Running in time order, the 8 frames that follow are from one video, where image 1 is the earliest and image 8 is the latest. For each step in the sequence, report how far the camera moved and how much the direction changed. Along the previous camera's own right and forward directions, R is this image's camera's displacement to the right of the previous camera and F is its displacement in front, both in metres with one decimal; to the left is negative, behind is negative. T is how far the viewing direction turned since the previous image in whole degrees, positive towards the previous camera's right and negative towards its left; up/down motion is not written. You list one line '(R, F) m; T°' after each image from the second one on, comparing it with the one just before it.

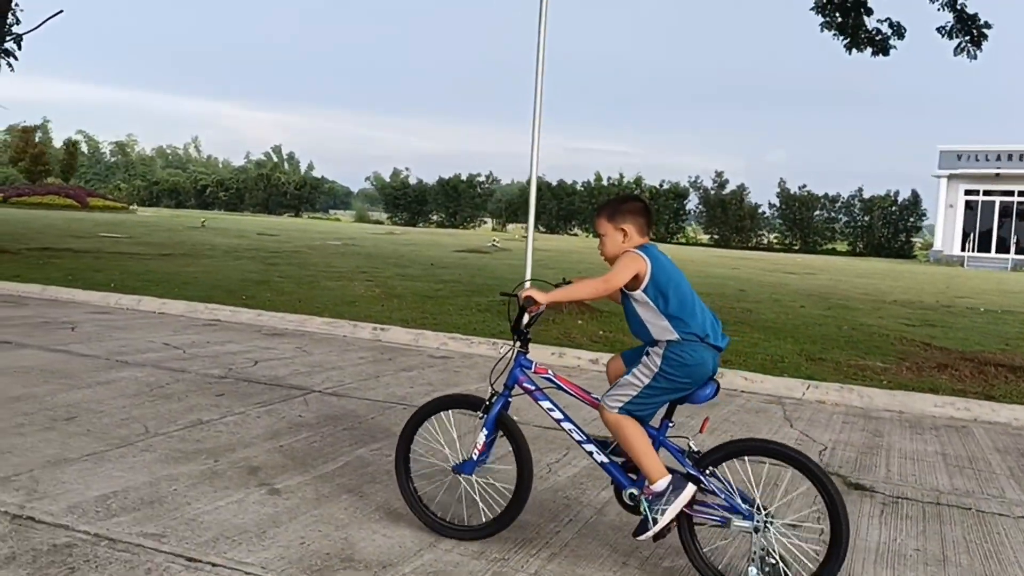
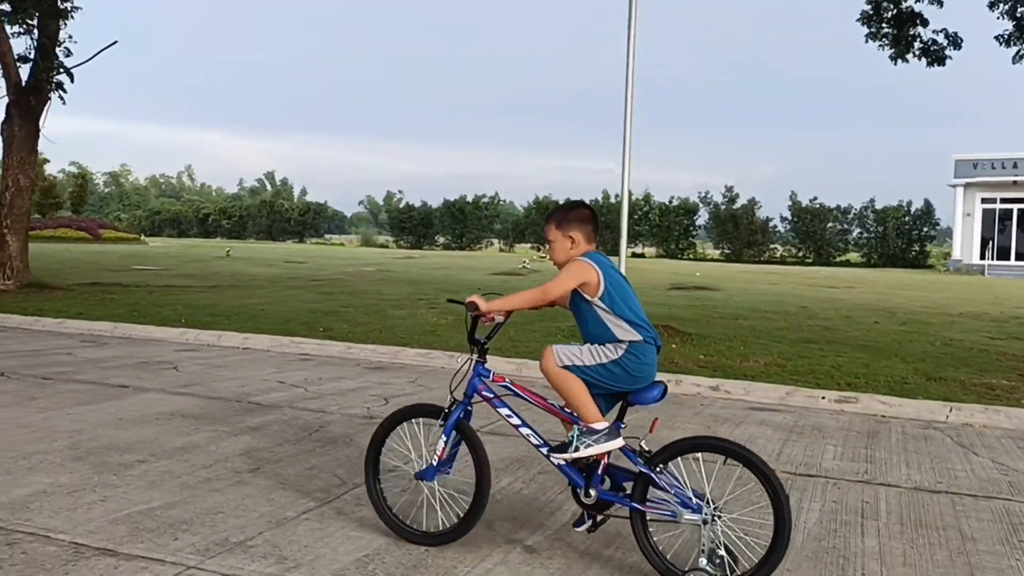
(-1.3, +0.3) m; 0°
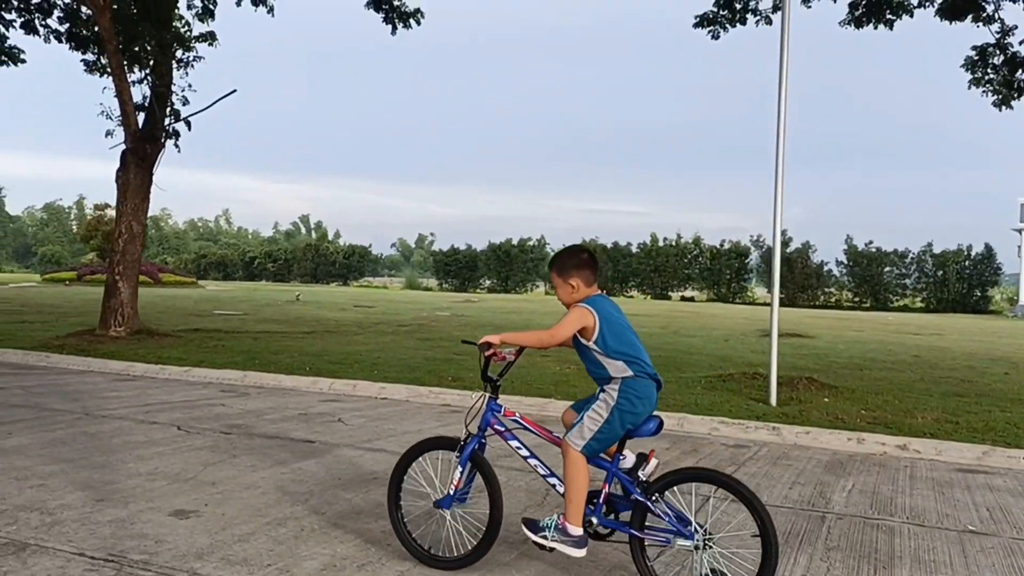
(-1.4, +0.3) m; -2°
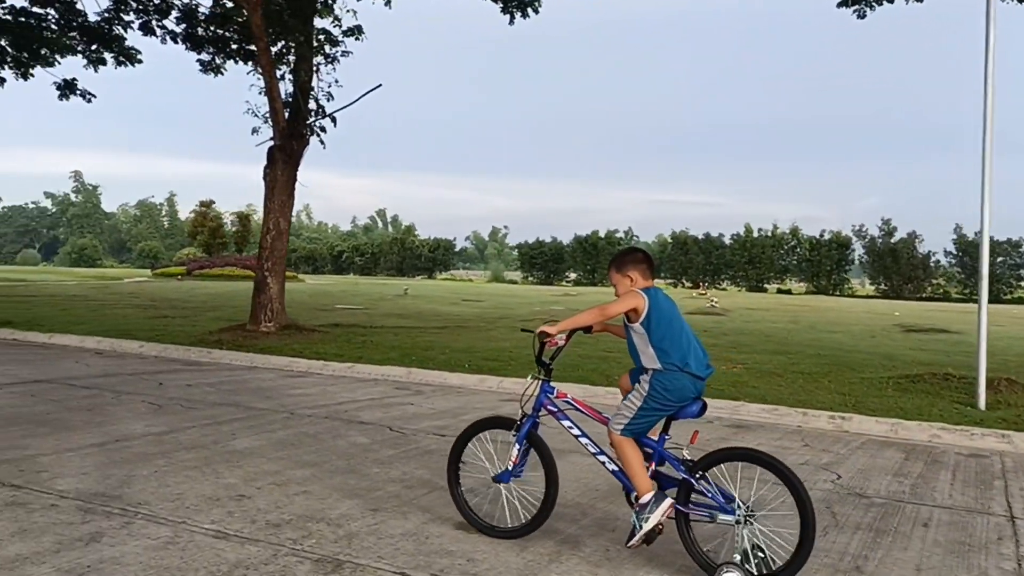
(-1.3, +0.3) m; -5°
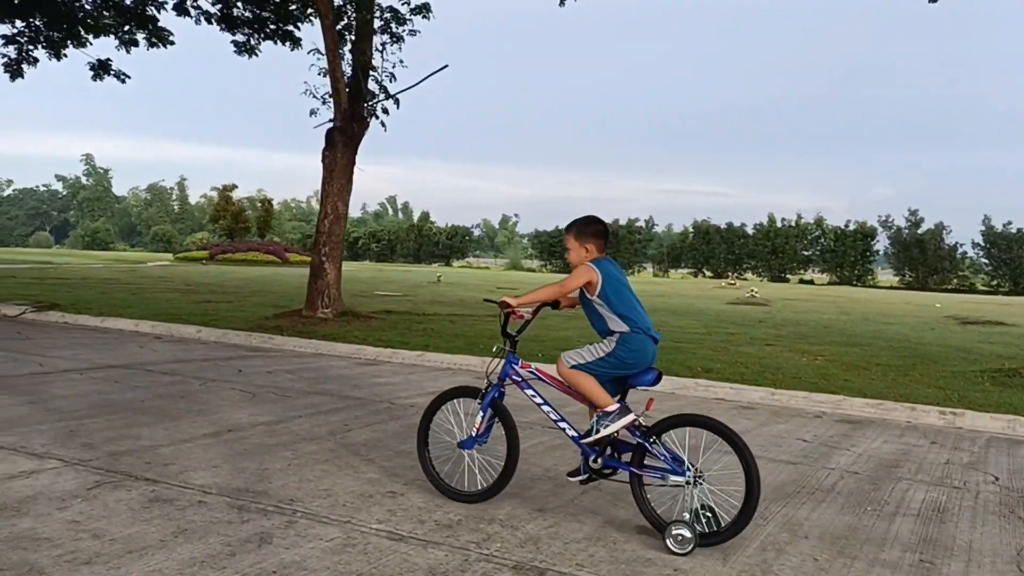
(-0.9, +0.3) m; 0°
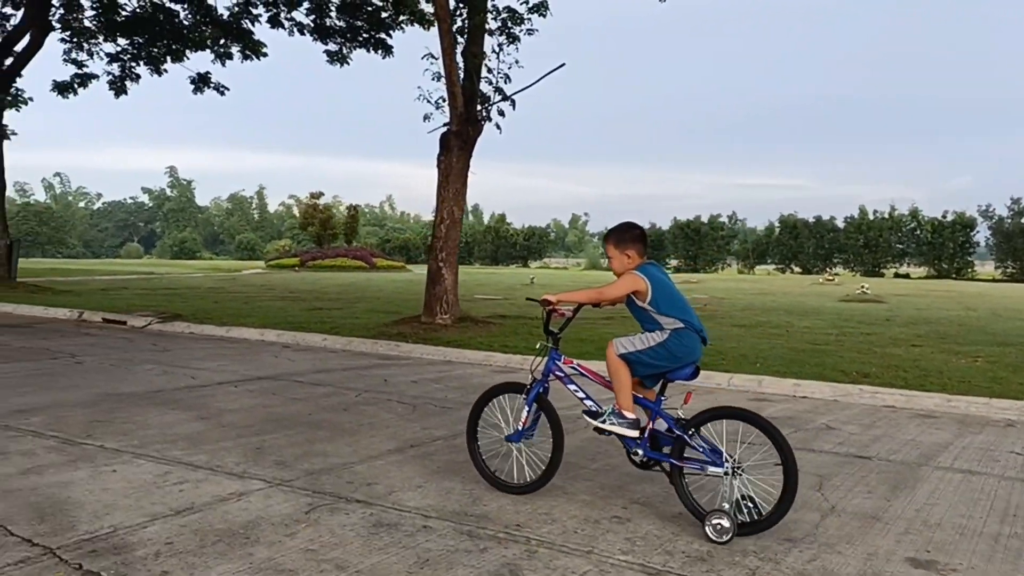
(-0.8, +0.3) m; -5°
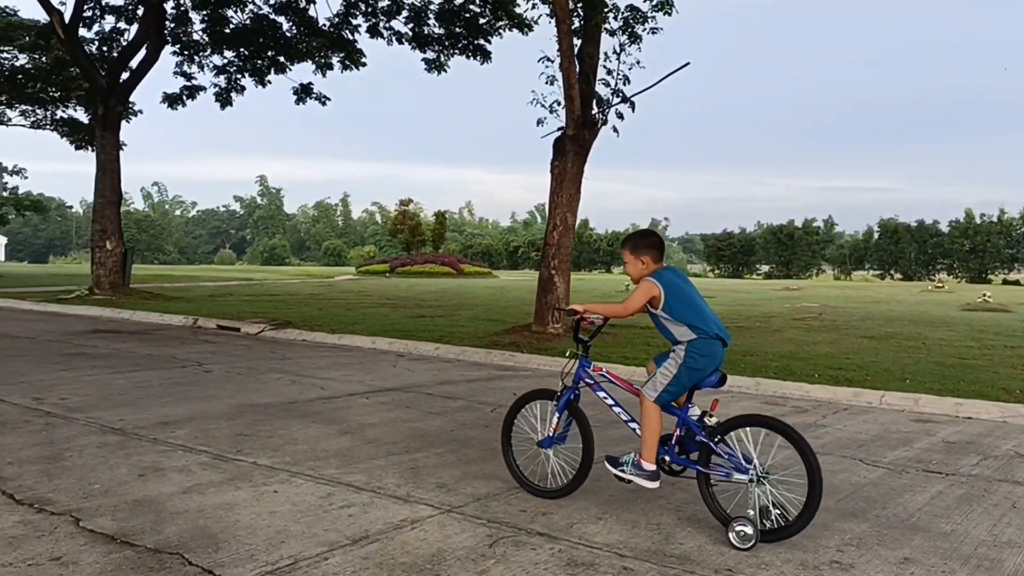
(-0.6, +0.3) m; -5°
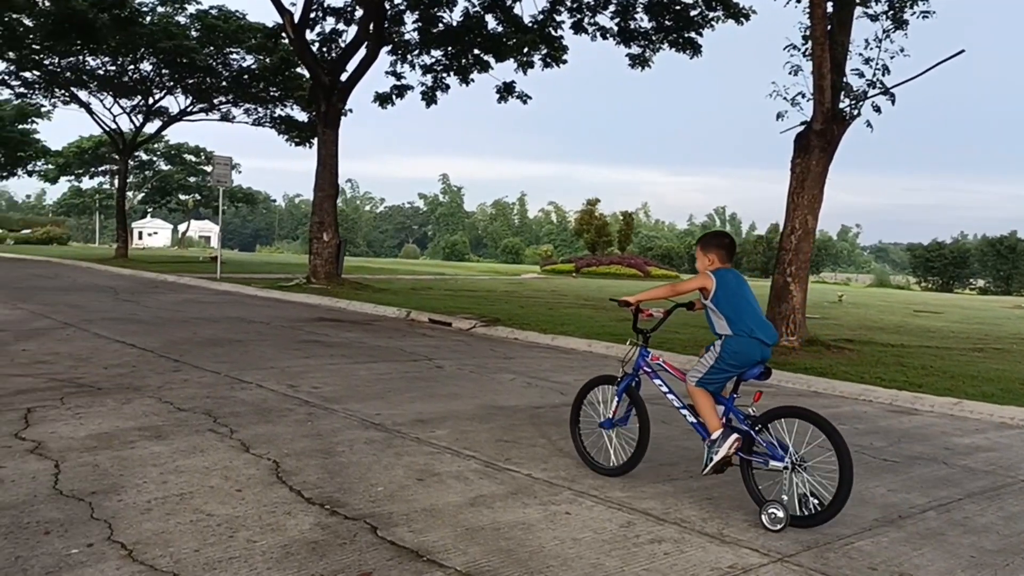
(-0.8, +0.5) m; -11°
